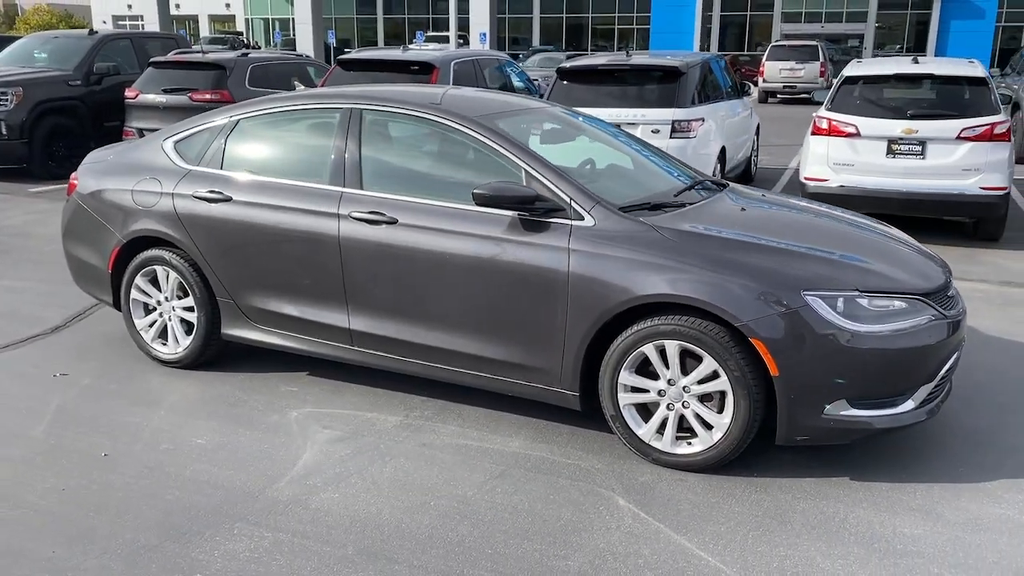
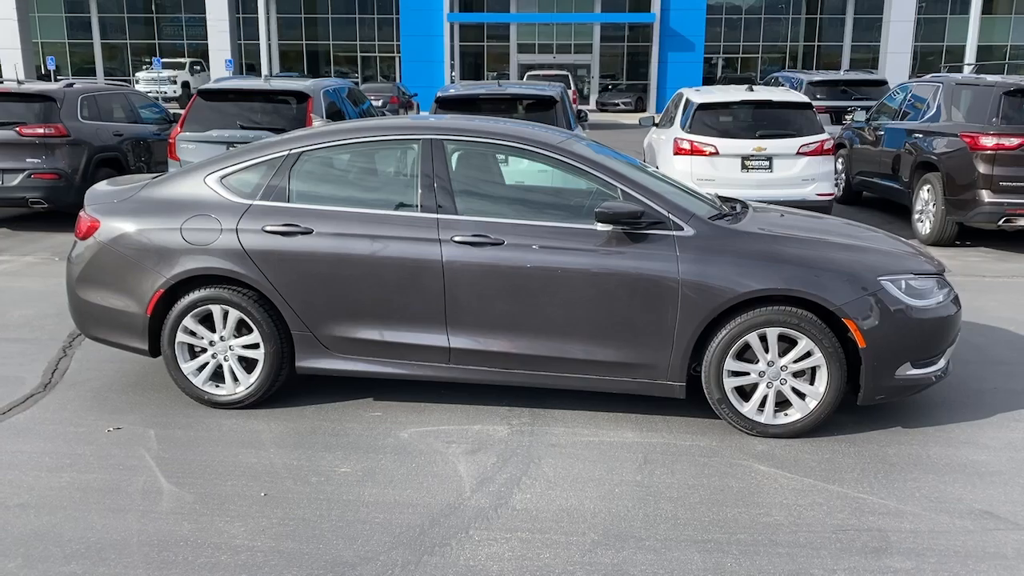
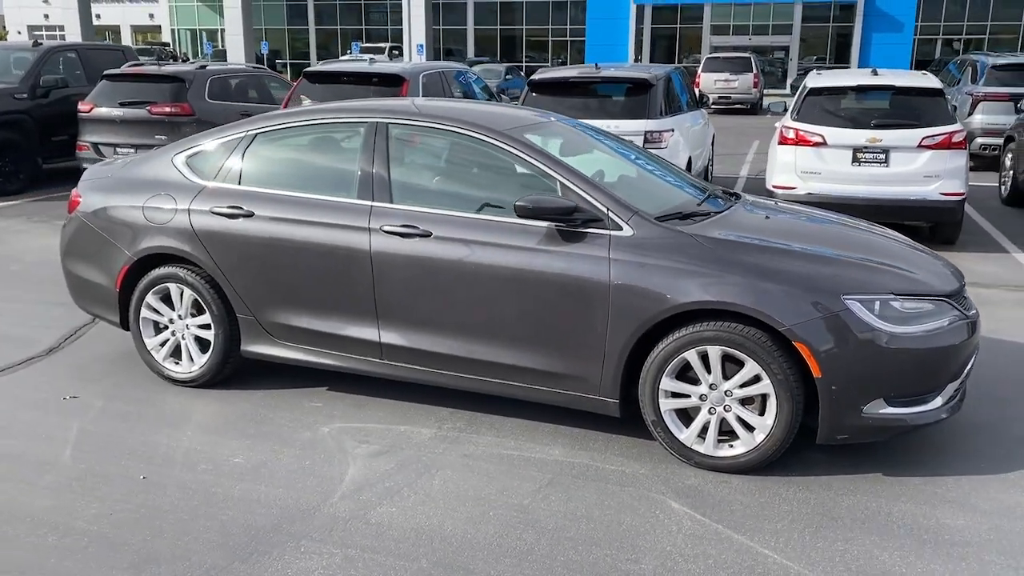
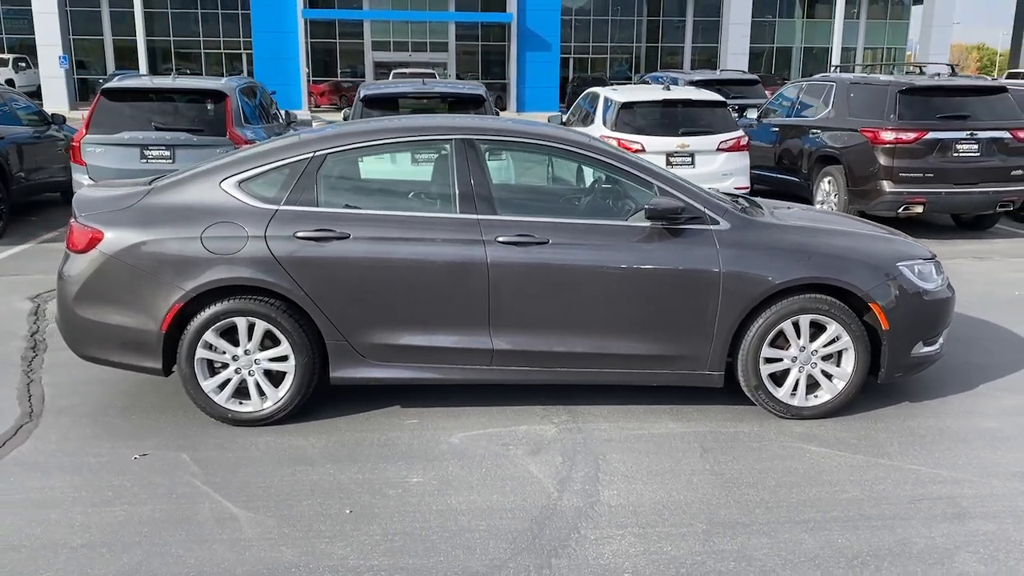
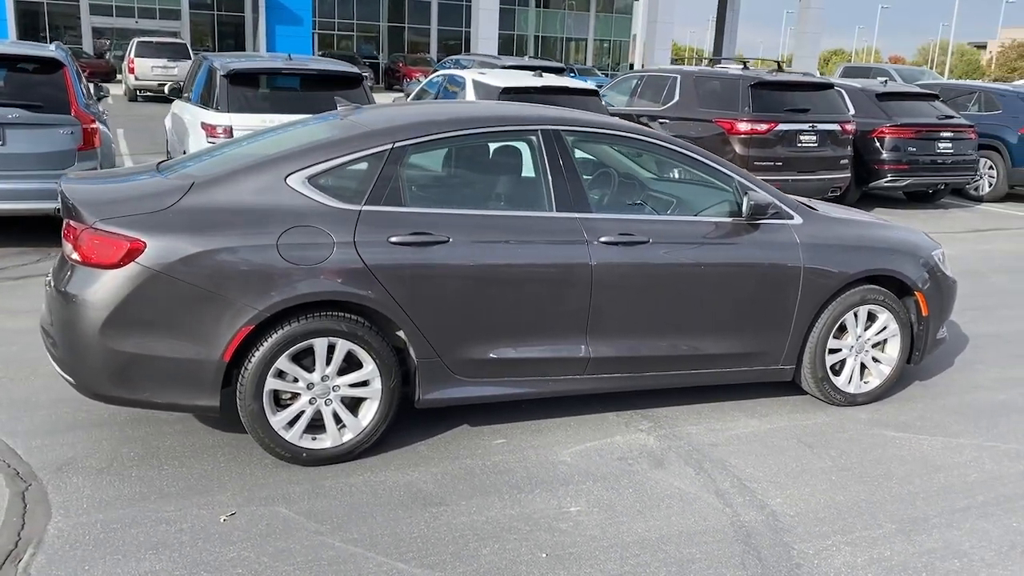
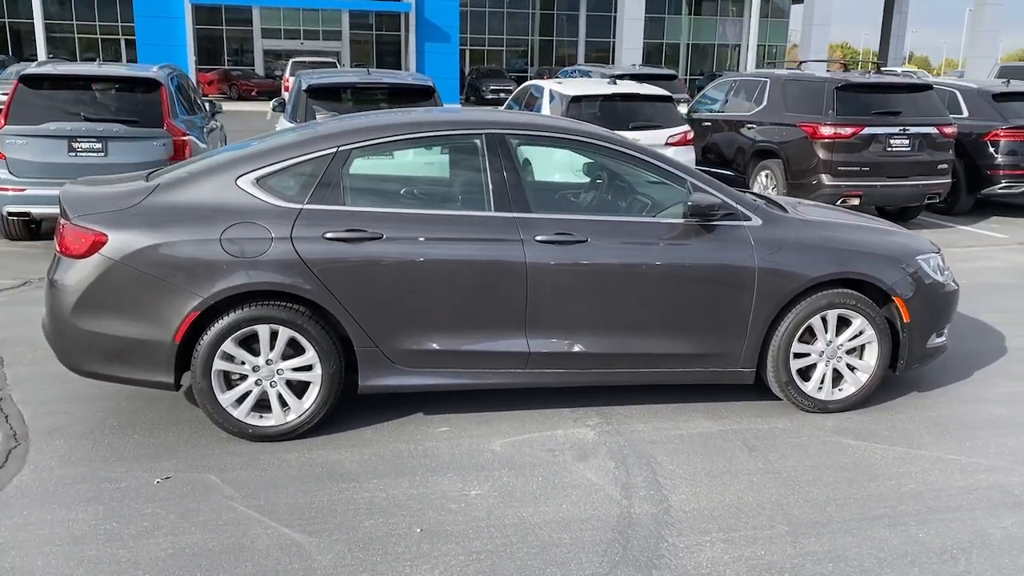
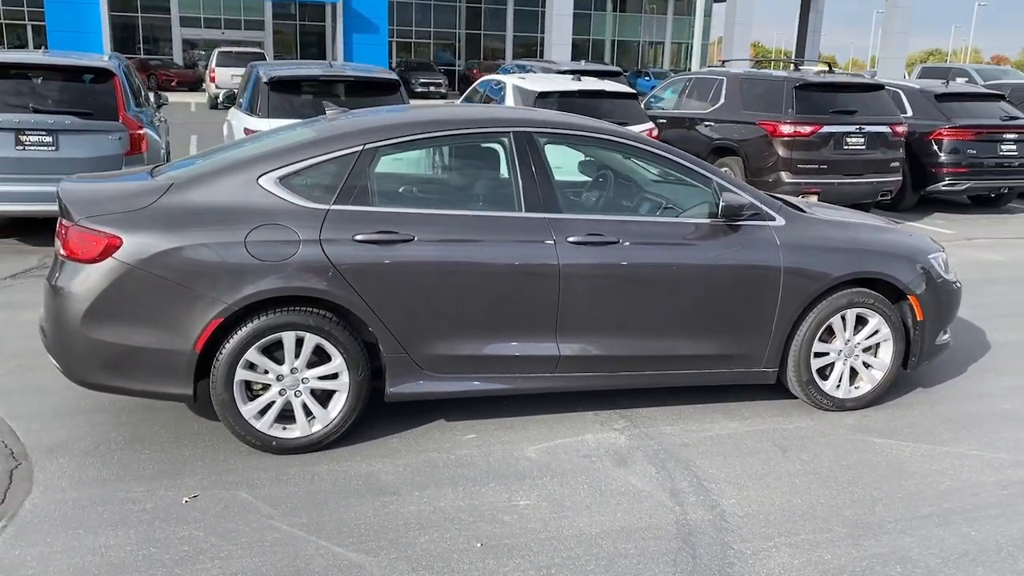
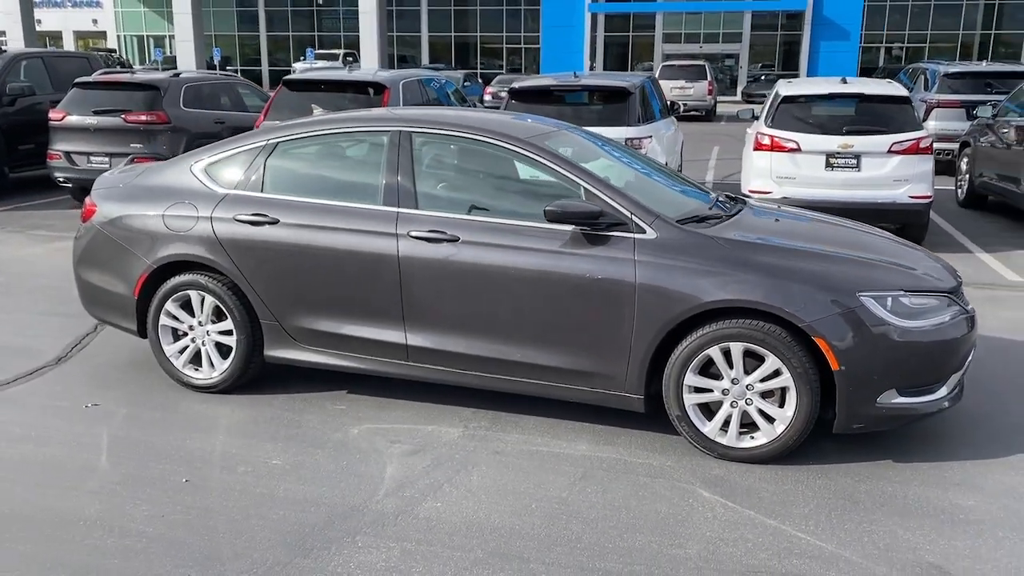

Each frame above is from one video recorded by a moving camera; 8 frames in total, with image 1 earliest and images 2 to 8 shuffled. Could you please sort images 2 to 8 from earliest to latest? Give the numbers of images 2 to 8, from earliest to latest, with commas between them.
3, 8, 2, 4, 6, 7, 5
